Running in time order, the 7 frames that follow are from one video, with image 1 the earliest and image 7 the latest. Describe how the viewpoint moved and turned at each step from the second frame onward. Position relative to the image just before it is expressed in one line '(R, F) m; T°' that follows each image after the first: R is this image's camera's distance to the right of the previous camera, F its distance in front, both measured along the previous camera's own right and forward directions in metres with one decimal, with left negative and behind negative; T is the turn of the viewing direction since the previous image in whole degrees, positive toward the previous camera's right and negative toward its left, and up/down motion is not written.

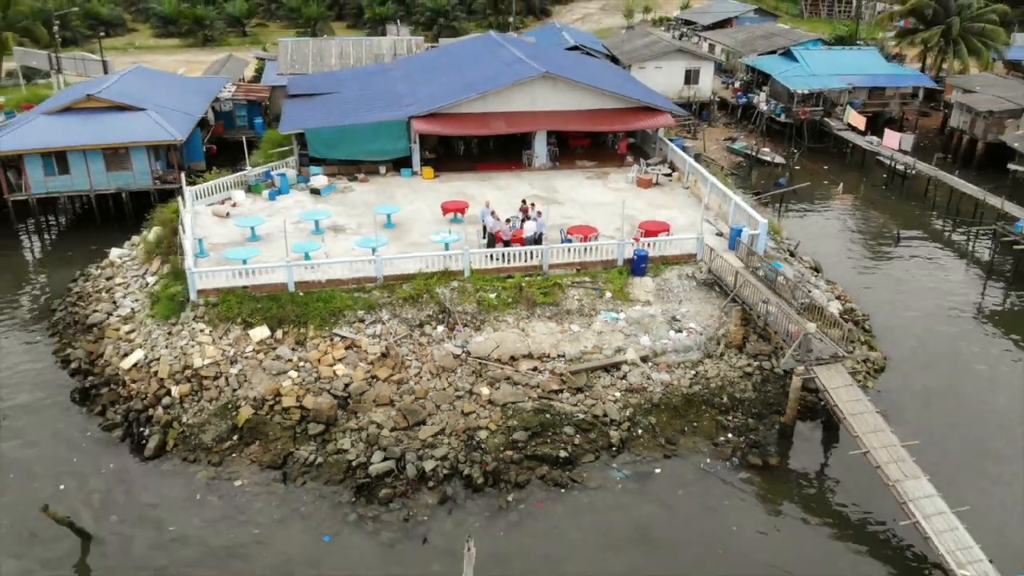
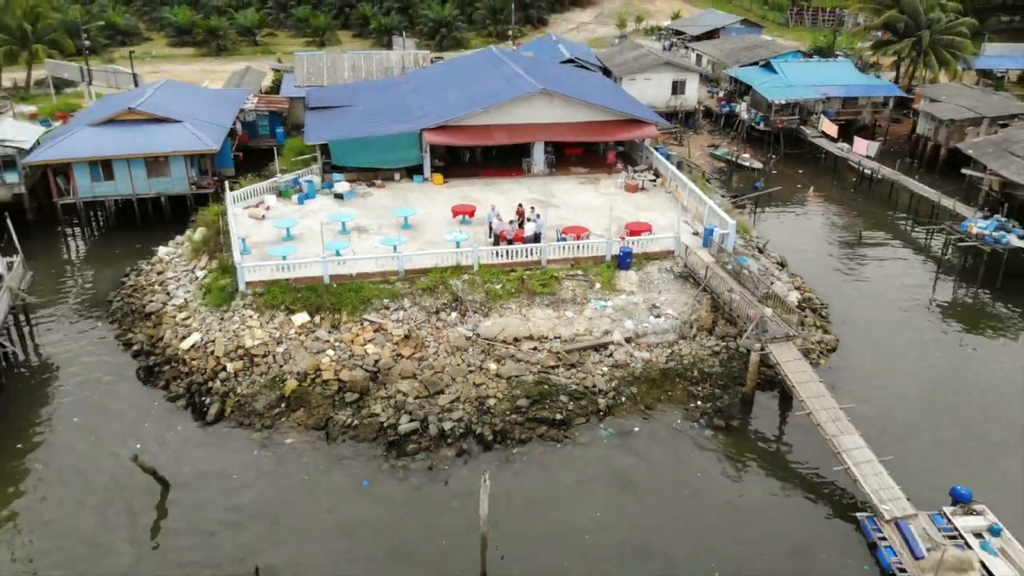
(-0.1, -2.4) m; 0°
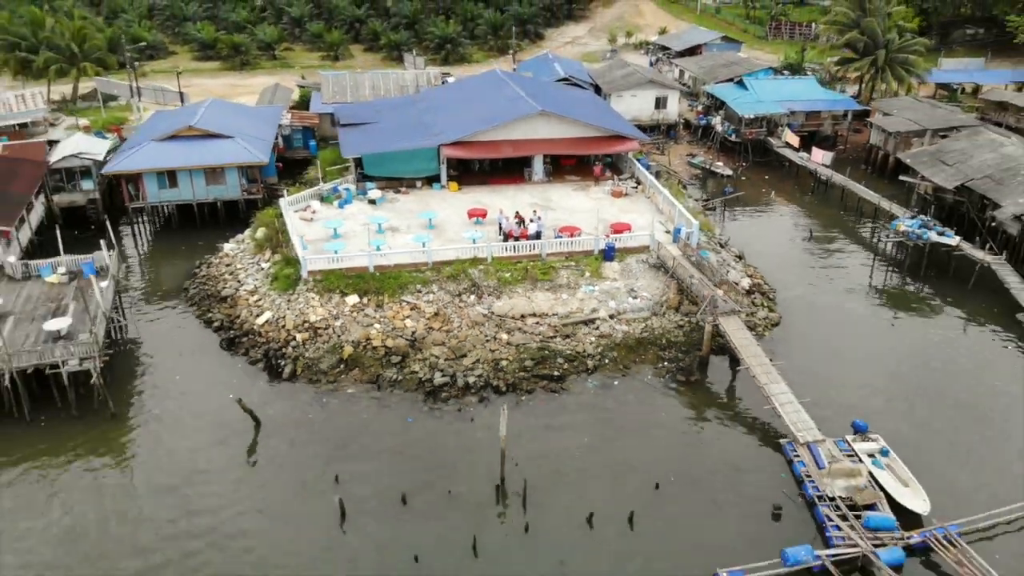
(-0.3, -4.2) m; 0°
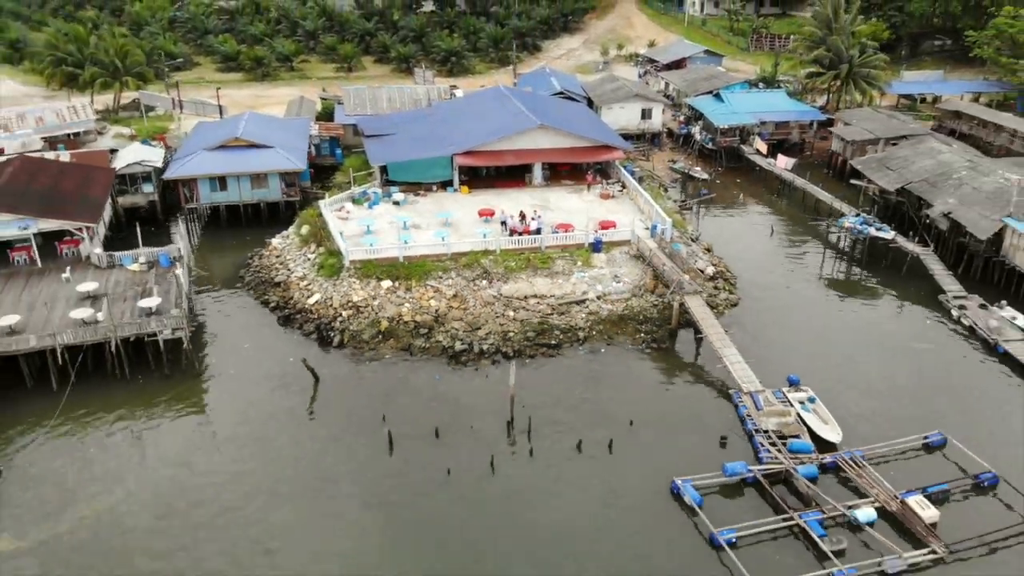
(-0.3, -4.5) m; 0°
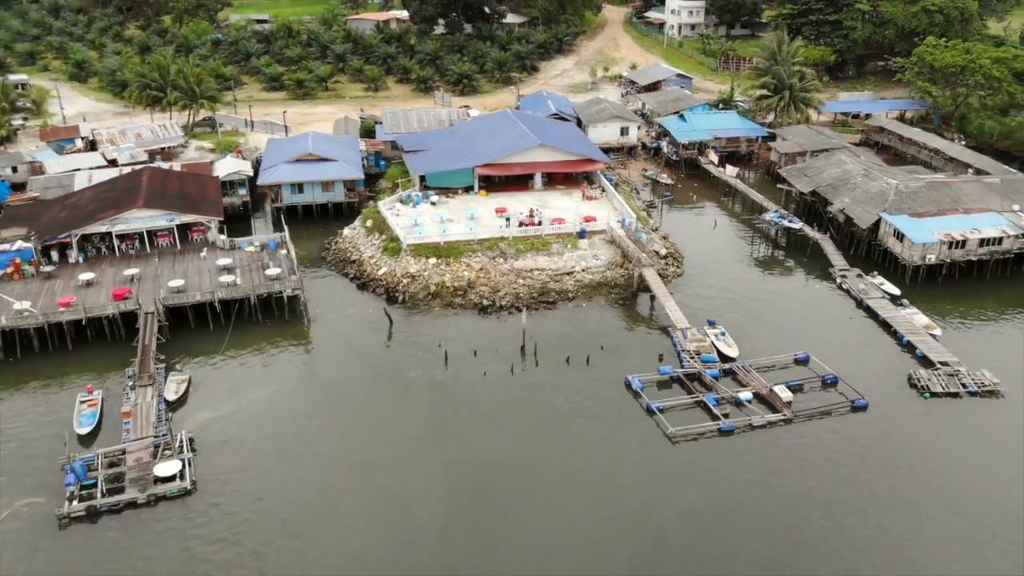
(-0.6, -10.4) m; 0°
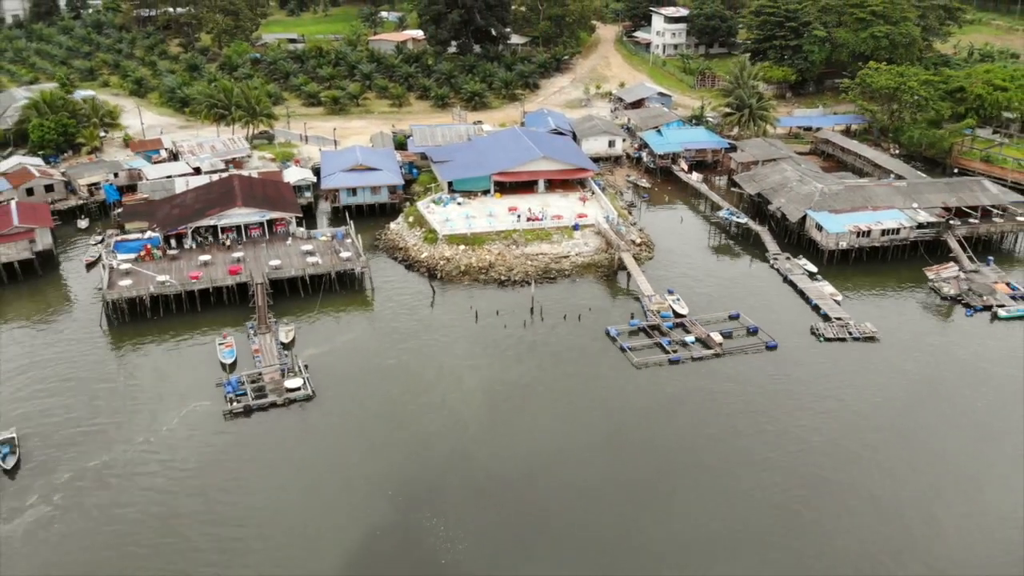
(-0.7, -11.4) m; 0°
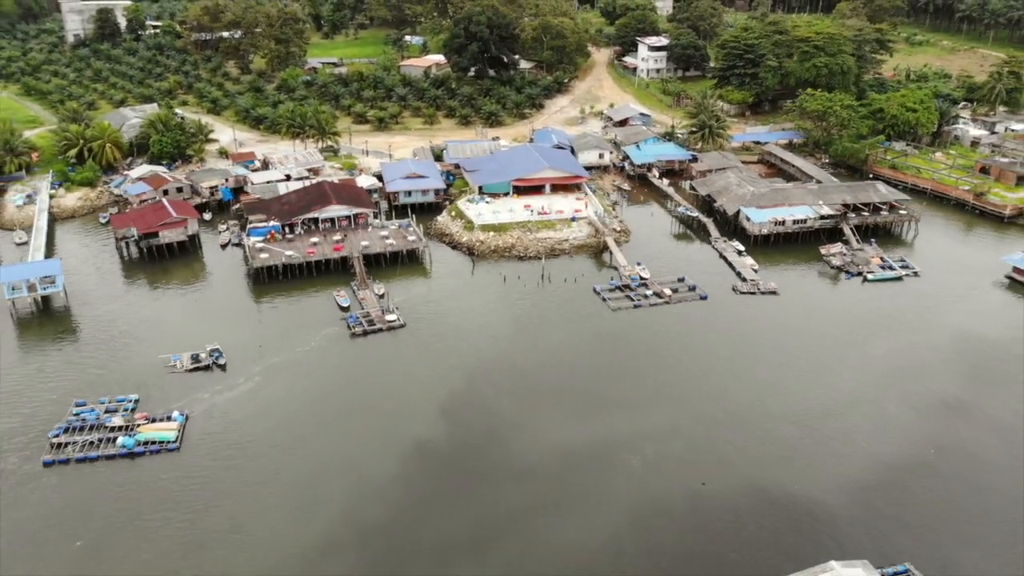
(-1.4, -19.4) m; 0°
